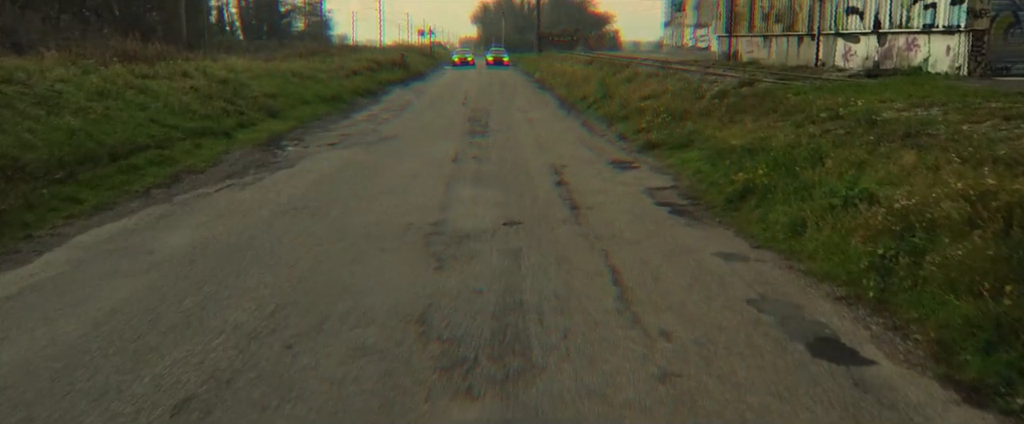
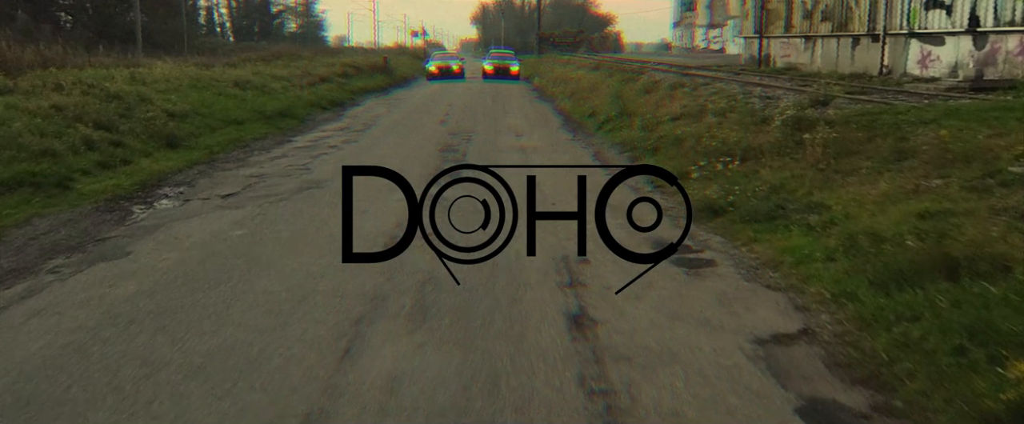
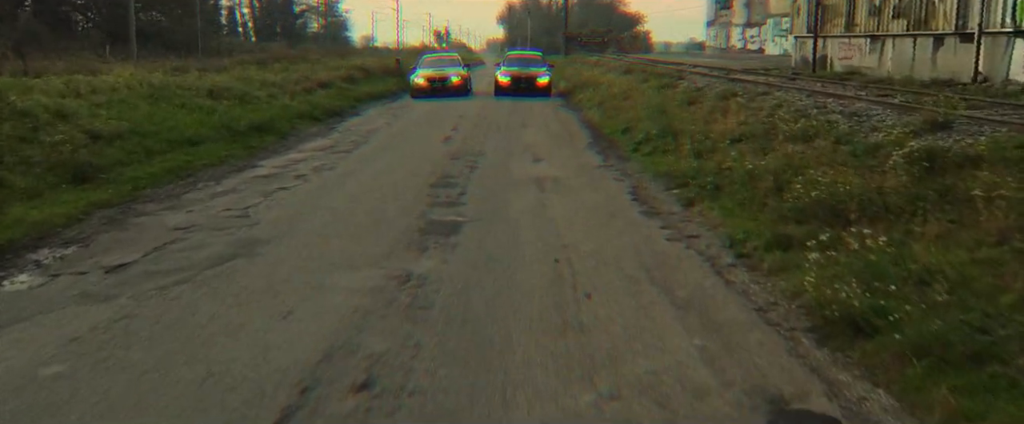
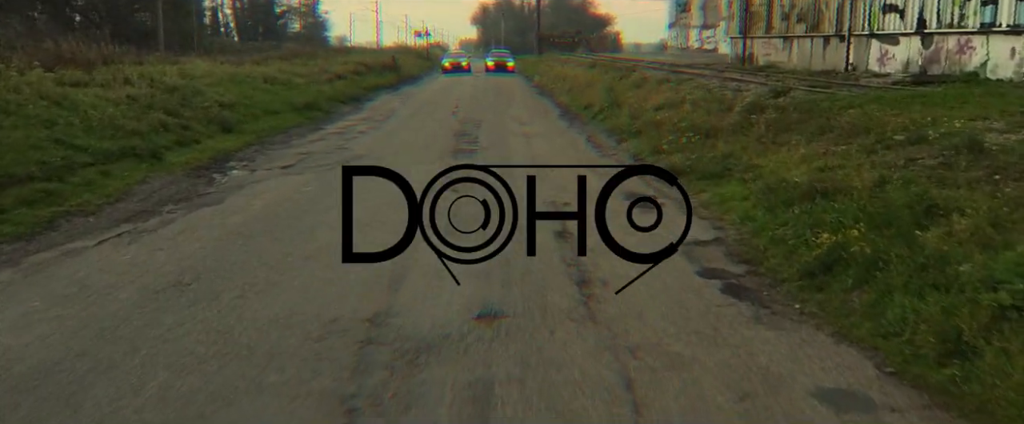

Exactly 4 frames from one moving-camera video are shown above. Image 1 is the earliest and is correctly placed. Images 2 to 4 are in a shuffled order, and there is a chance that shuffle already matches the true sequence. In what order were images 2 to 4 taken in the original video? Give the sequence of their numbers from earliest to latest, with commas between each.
4, 2, 3
